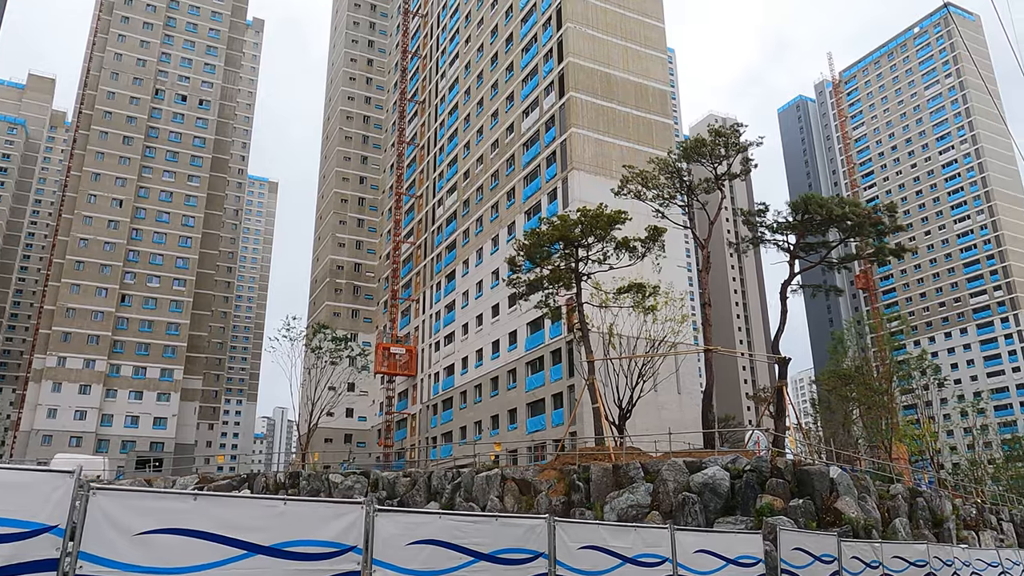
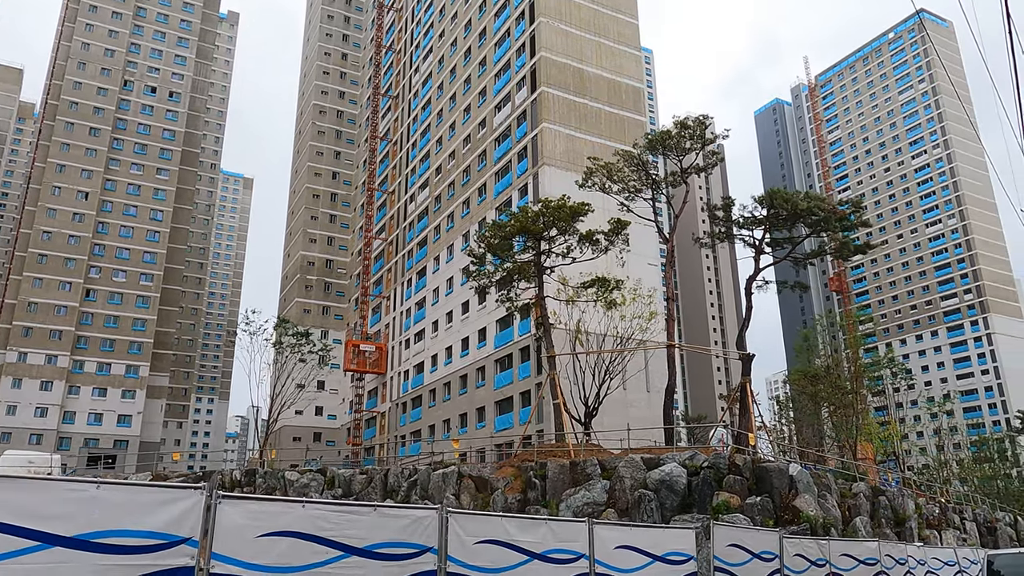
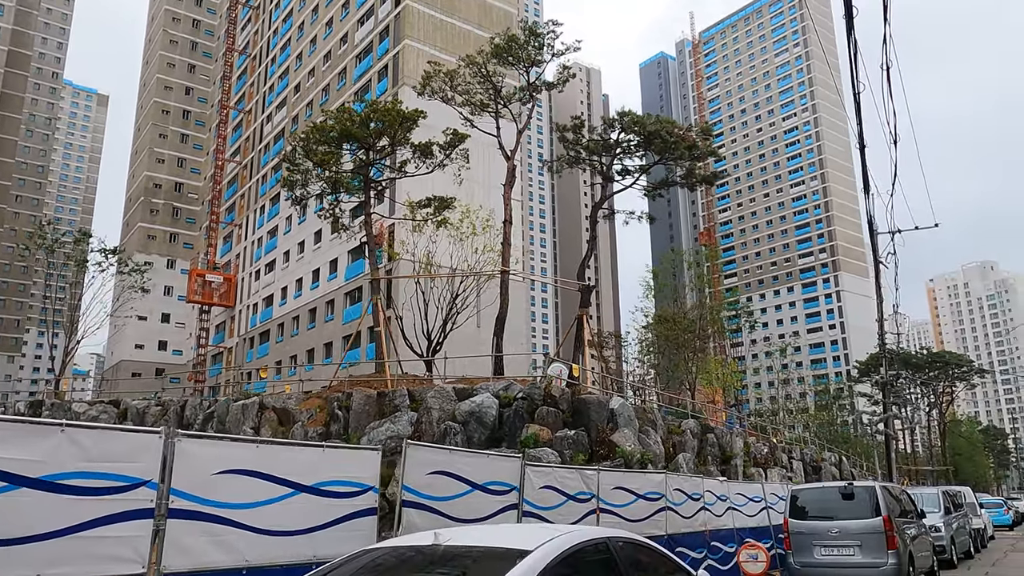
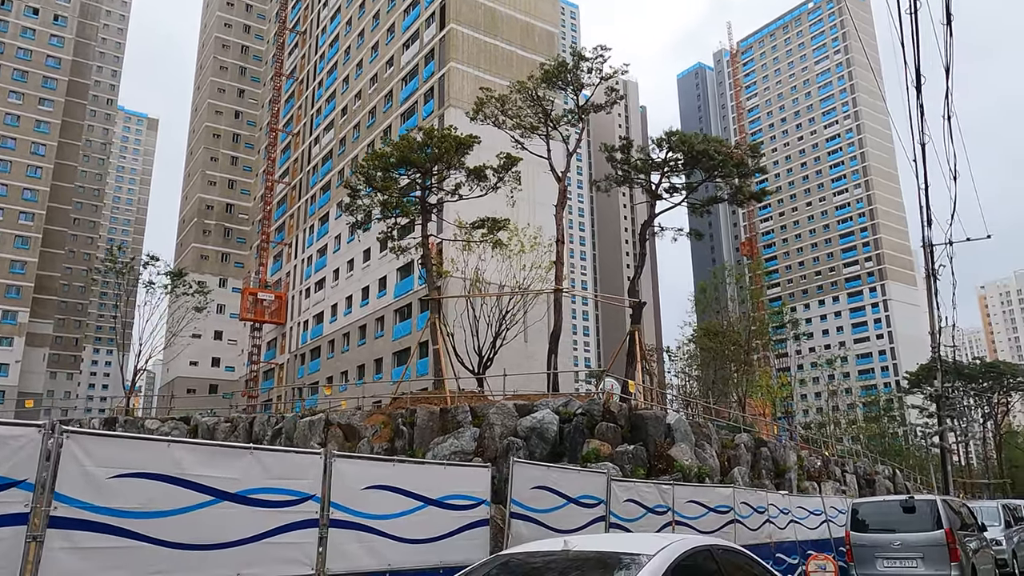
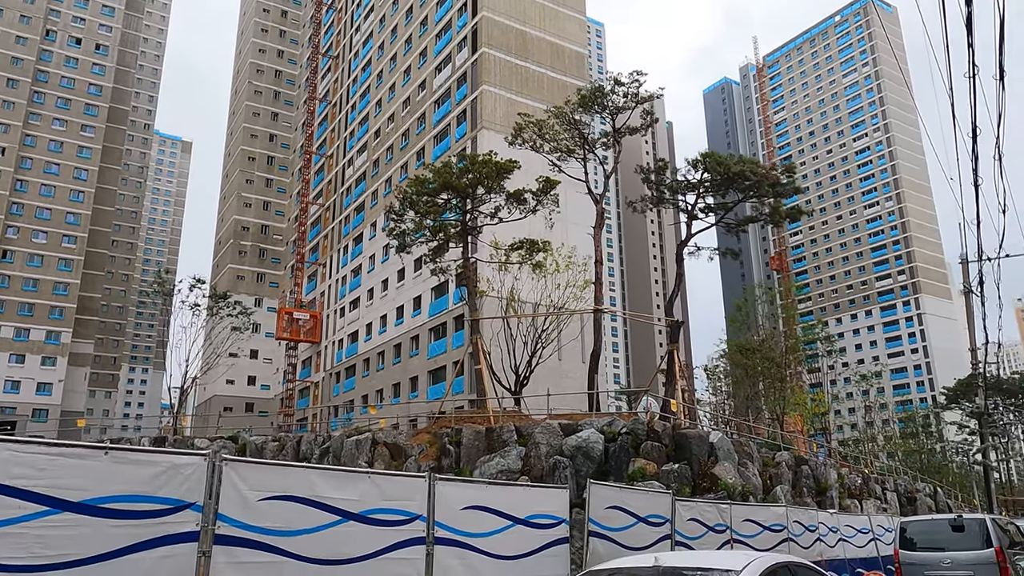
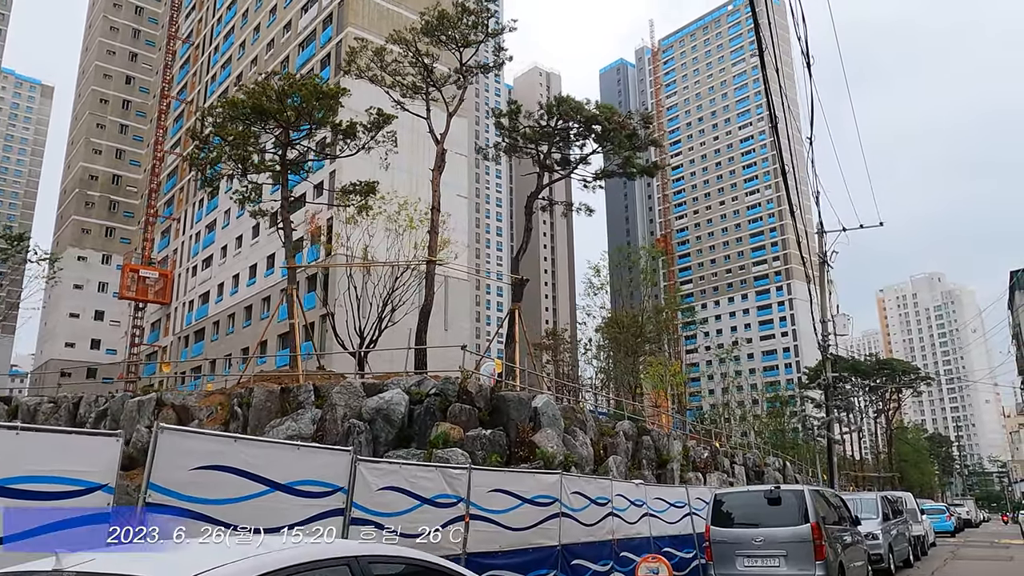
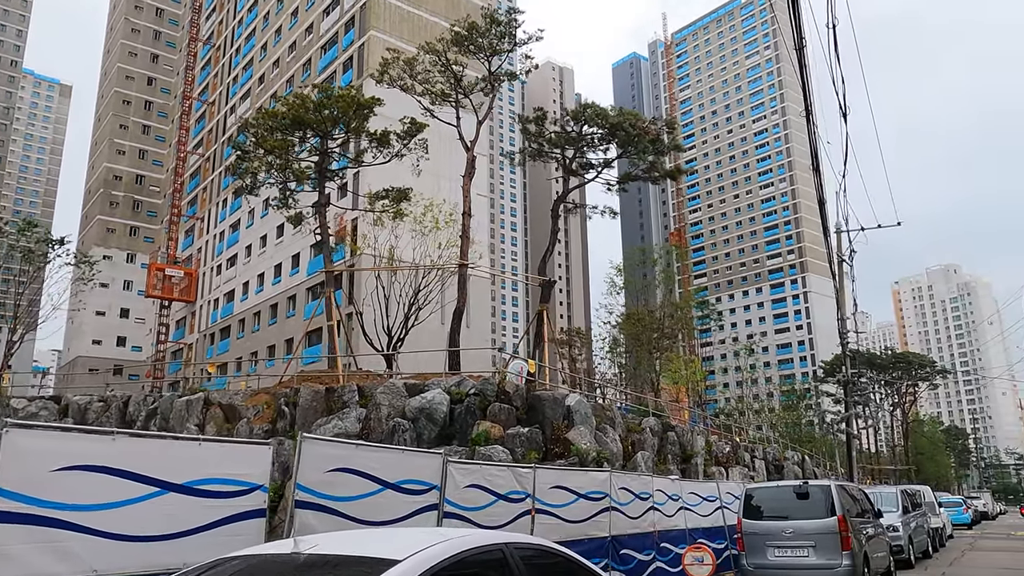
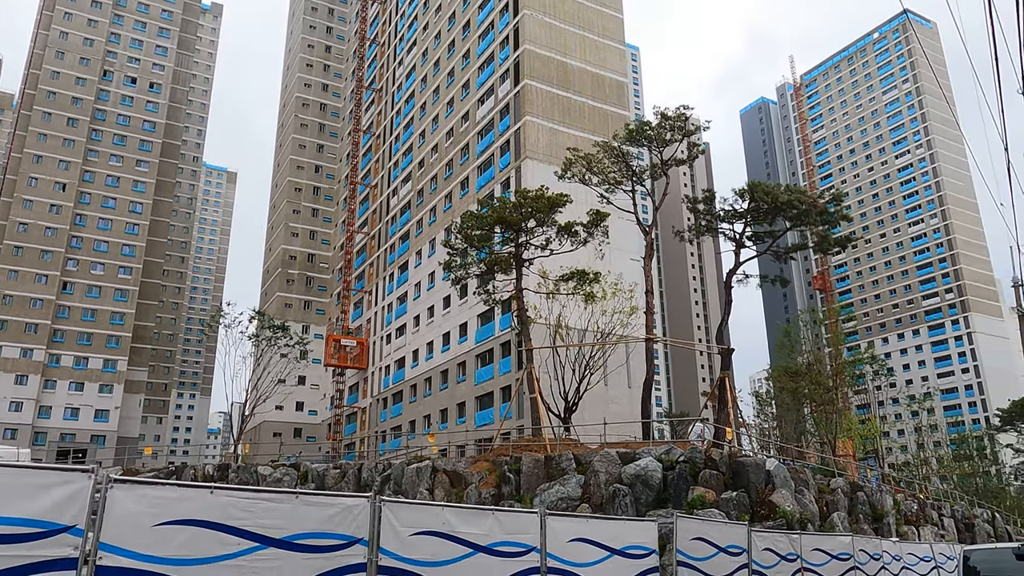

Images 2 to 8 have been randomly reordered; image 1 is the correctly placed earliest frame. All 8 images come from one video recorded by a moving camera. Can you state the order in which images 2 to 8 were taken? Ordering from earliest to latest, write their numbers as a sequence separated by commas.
2, 8, 5, 4, 3, 7, 6
